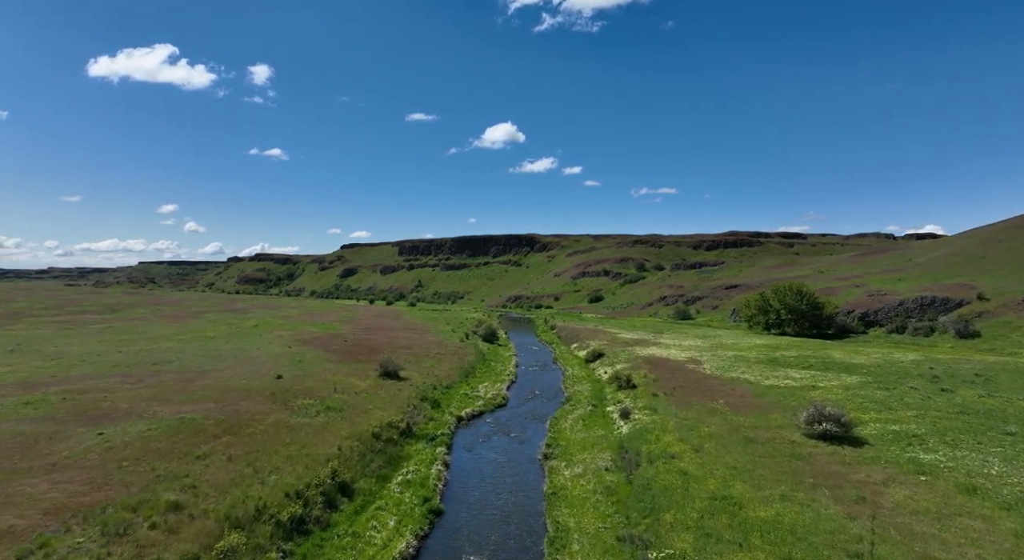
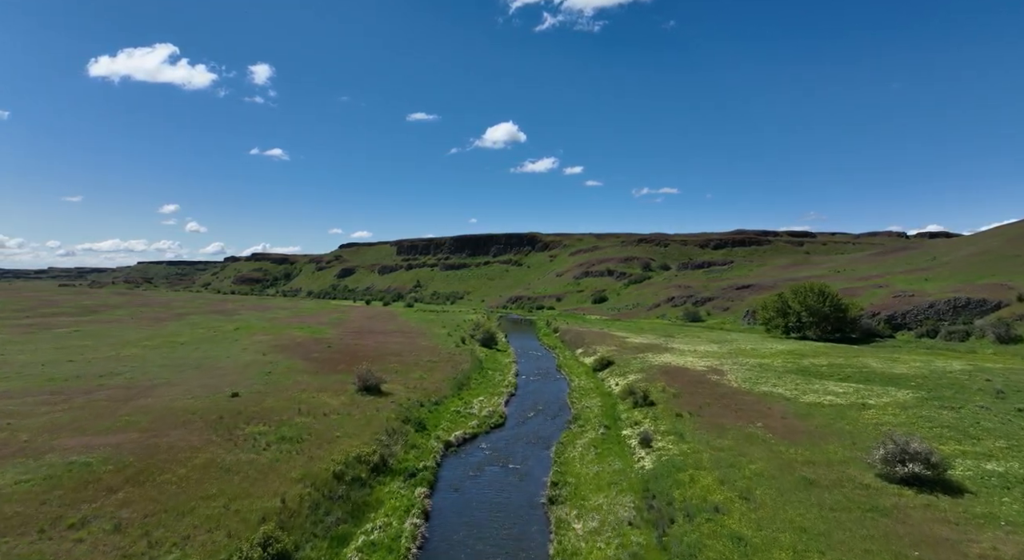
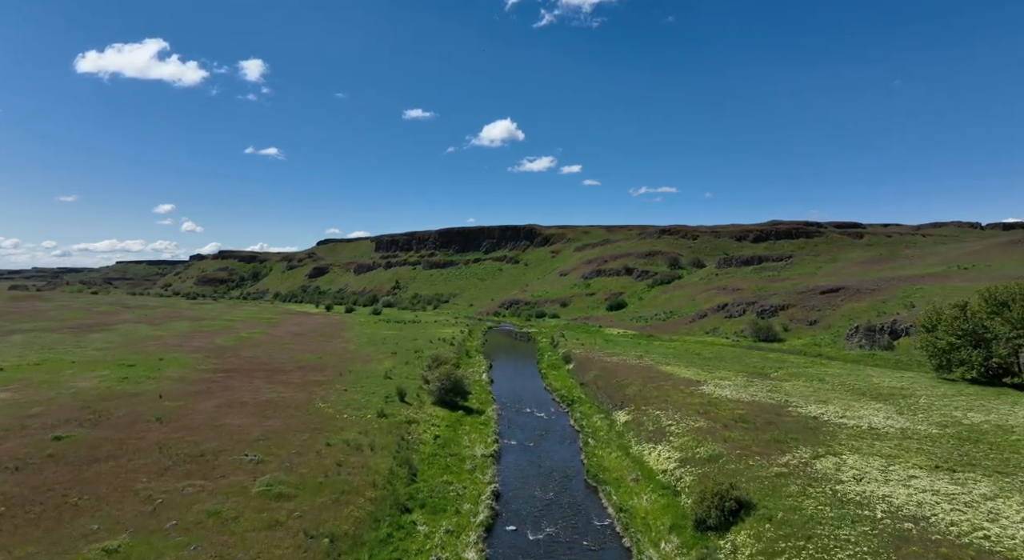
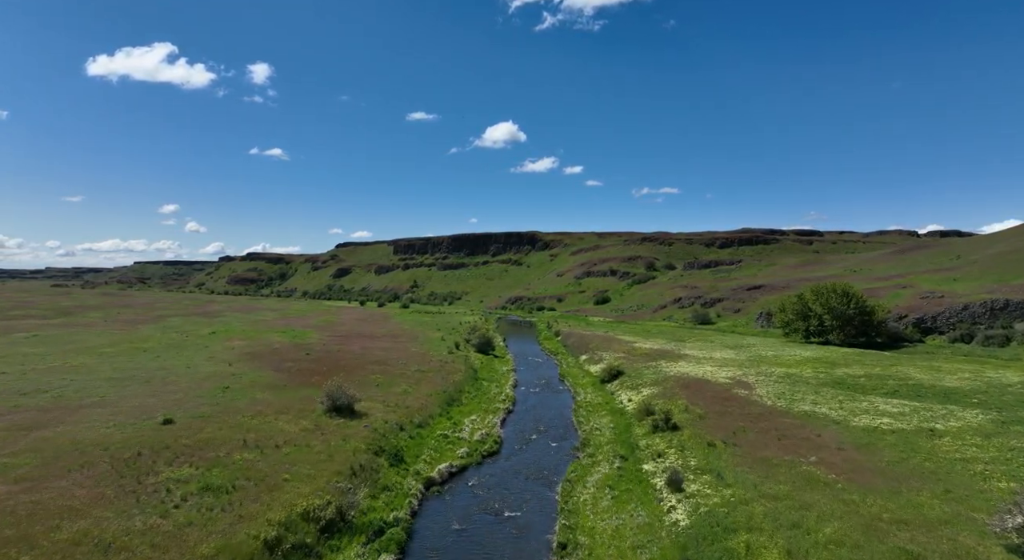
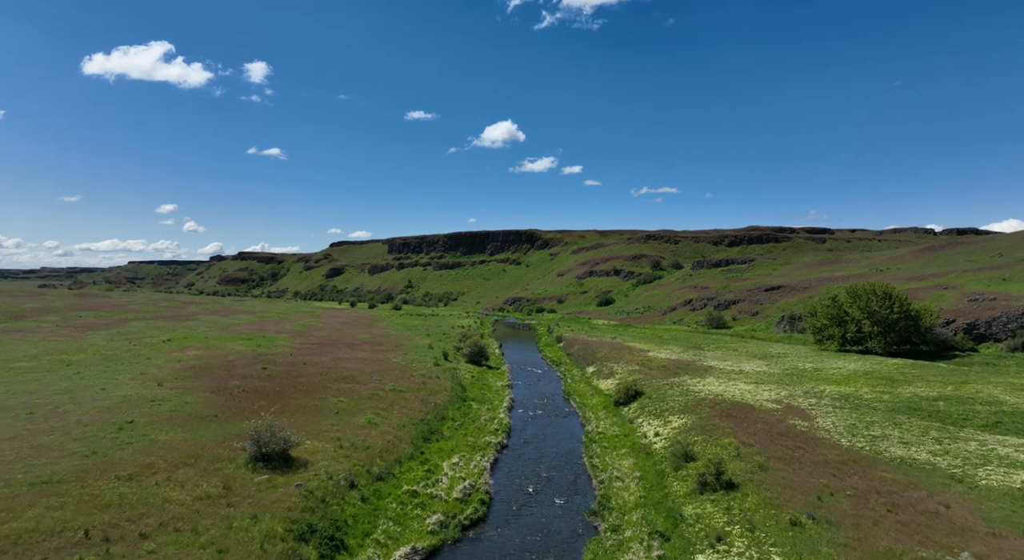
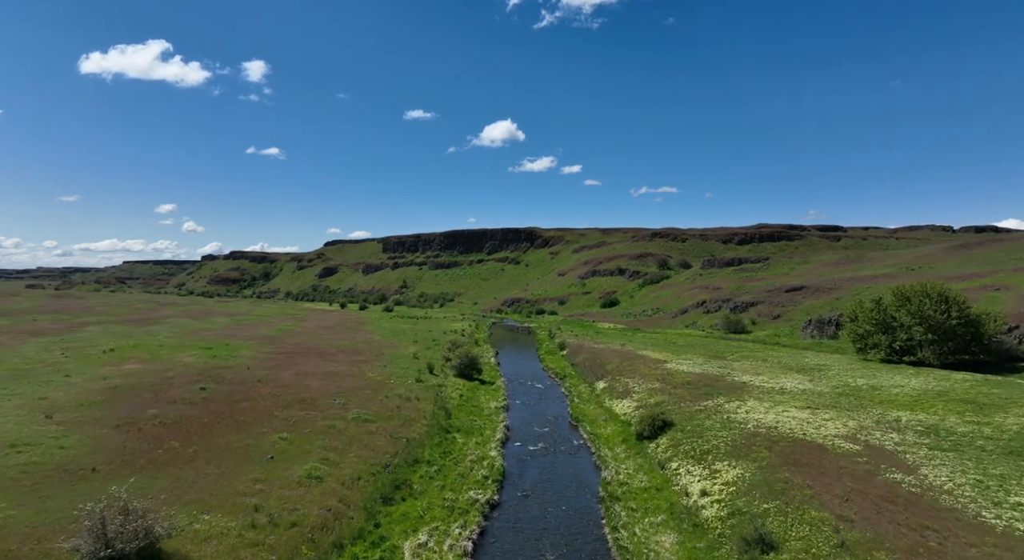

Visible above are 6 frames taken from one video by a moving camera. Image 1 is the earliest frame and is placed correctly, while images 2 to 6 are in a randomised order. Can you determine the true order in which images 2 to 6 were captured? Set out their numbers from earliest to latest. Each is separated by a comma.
2, 4, 5, 6, 3
